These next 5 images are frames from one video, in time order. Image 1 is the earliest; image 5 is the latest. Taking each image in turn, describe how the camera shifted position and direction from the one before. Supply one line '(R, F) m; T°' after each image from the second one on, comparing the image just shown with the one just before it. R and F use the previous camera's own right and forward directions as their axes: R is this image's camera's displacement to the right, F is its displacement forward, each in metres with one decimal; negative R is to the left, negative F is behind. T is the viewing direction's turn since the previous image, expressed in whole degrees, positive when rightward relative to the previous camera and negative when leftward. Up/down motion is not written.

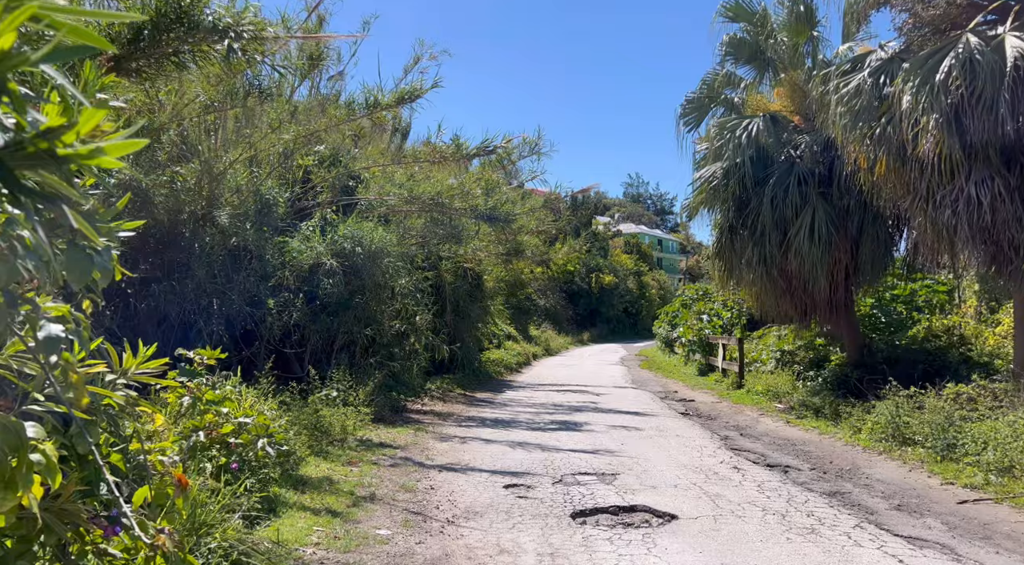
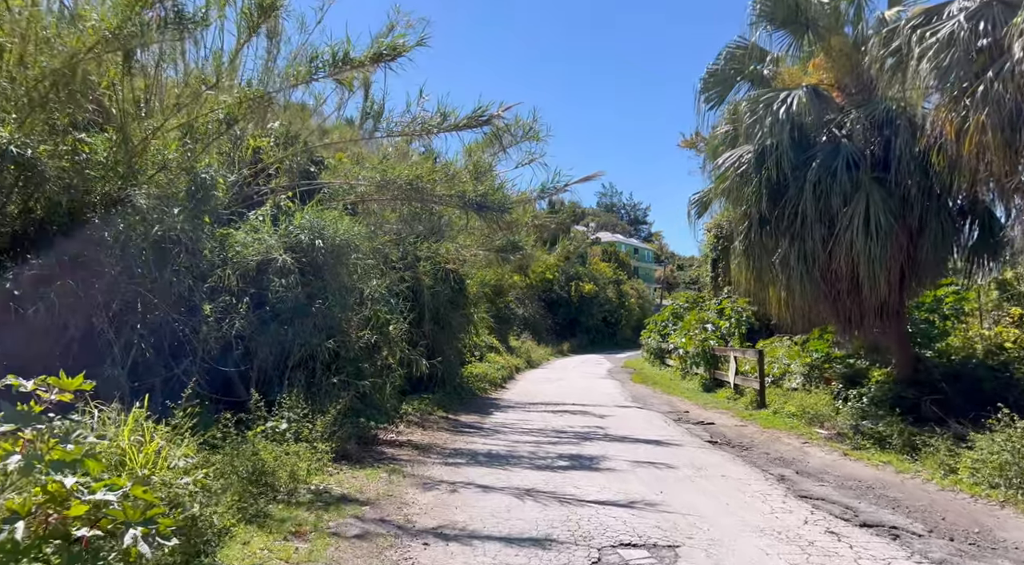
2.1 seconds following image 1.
(-0.3, +2.1) m; +2°
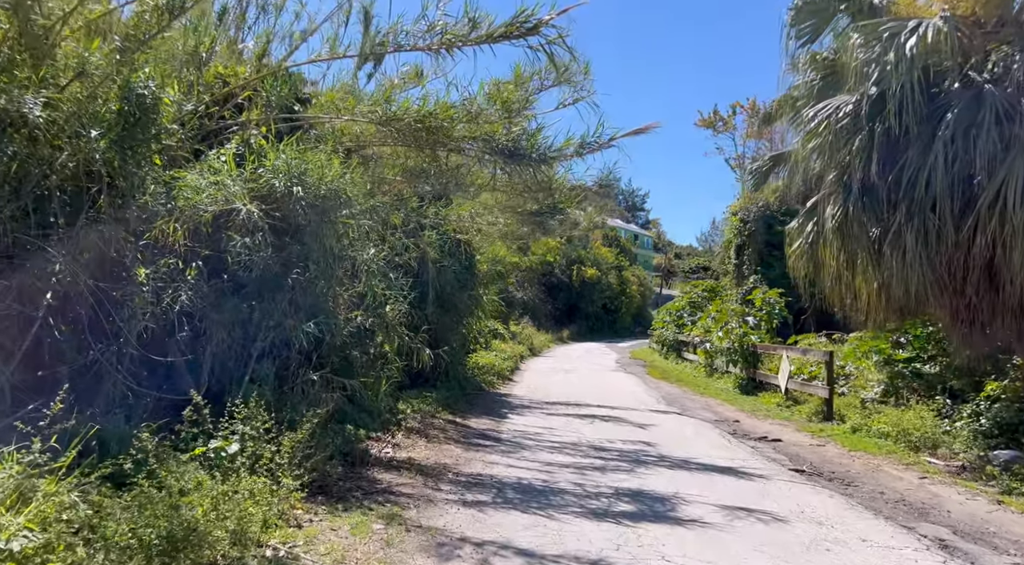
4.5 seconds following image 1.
(-0.4, +2.3) m; +1°
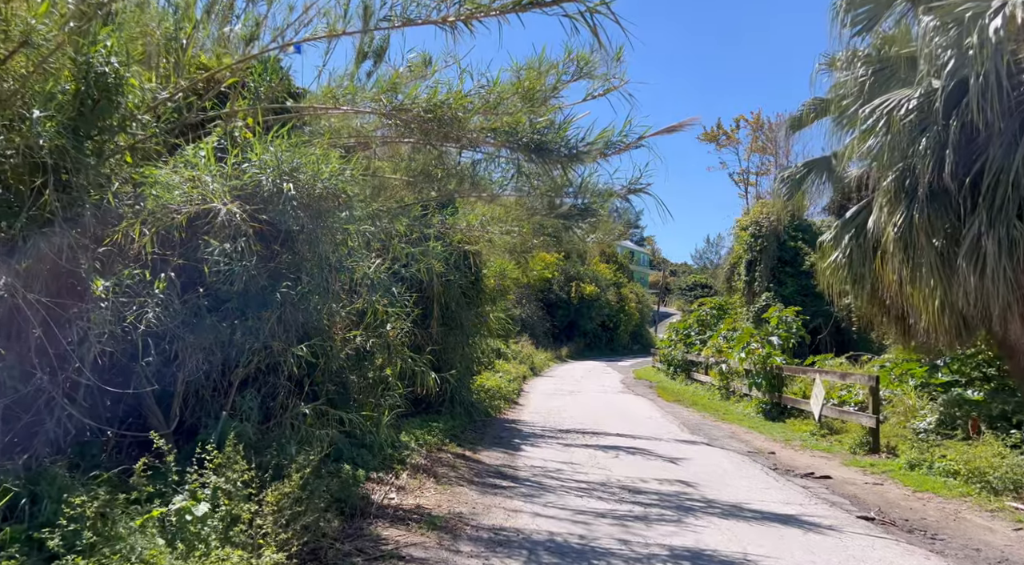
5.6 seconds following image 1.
(-0.3, +1.1) m; +1°
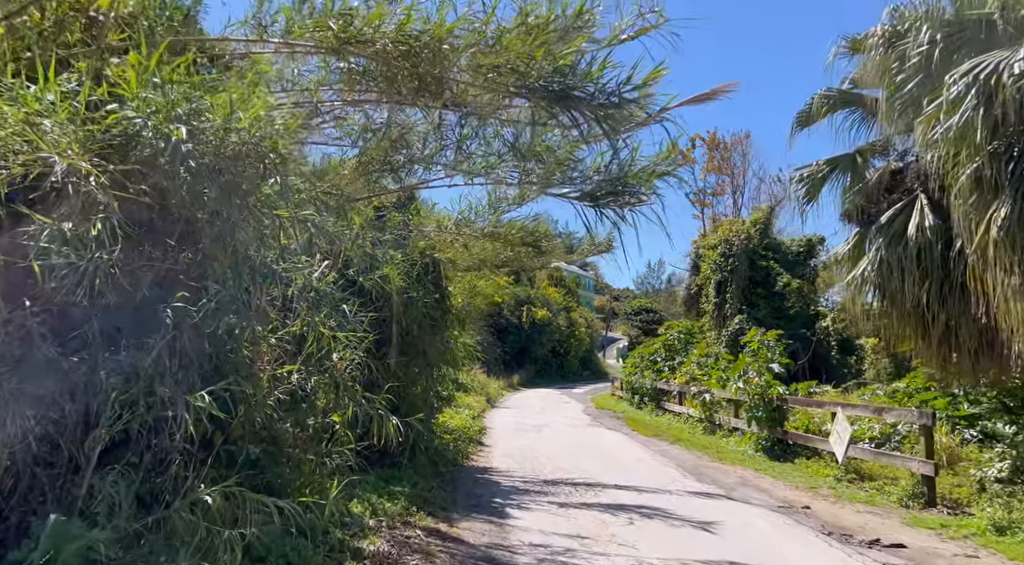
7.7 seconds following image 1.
(-0.4, +2.1) m; +4°
